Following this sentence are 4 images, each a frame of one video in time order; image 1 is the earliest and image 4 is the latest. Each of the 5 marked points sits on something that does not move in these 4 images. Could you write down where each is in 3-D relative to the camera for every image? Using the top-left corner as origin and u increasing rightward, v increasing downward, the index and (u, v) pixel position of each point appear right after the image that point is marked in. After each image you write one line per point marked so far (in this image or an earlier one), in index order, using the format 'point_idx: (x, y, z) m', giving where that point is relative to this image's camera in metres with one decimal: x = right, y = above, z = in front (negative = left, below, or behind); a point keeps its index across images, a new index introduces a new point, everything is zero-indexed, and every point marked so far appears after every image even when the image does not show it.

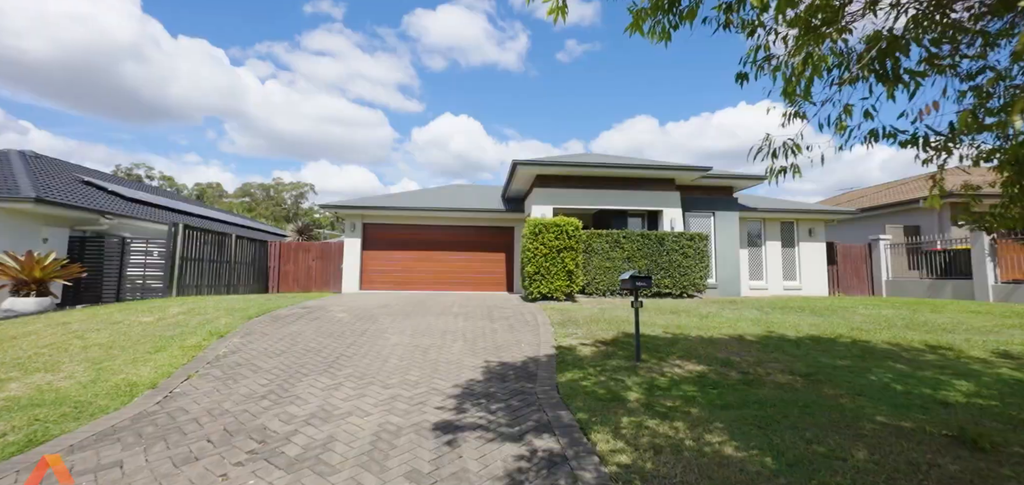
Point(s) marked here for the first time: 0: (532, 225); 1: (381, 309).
0: (+0.5, +0.5, +10.1) m
1: (-2.8, -1.4, +8.7) m
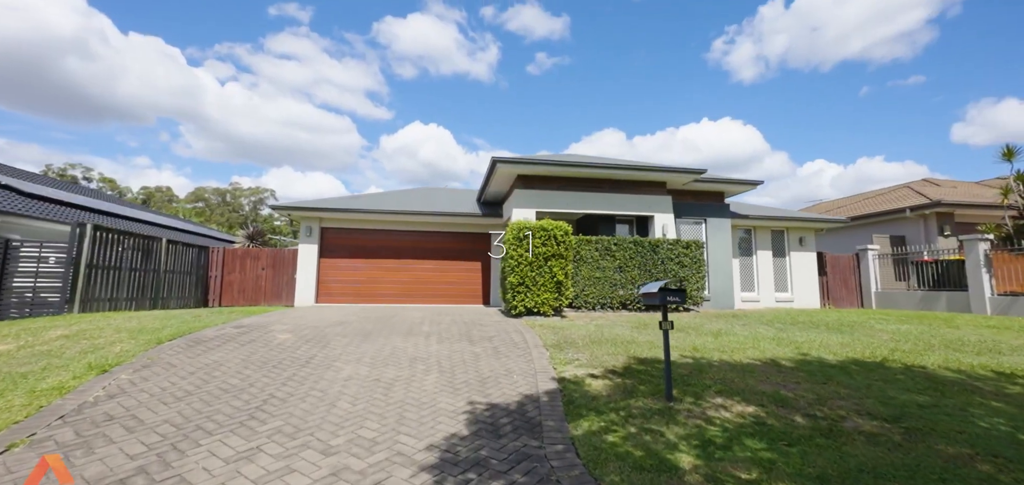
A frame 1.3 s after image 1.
0: (+0.1, +0.3, +8.9) m
1: (-3.2, -1.5, +7.3) m
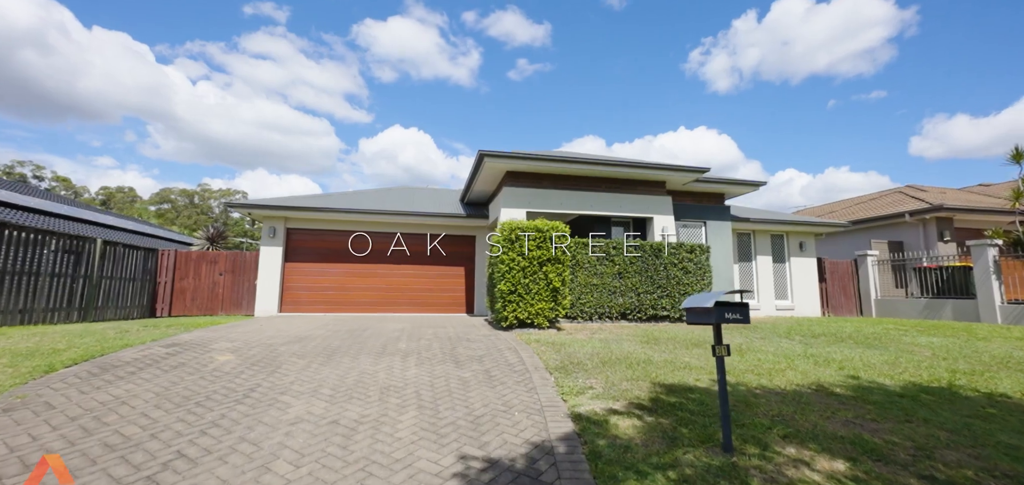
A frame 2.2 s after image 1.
0: (-0.1, +0.3, +7.9) m
1: (-3.3, -1.5, +6.1) m
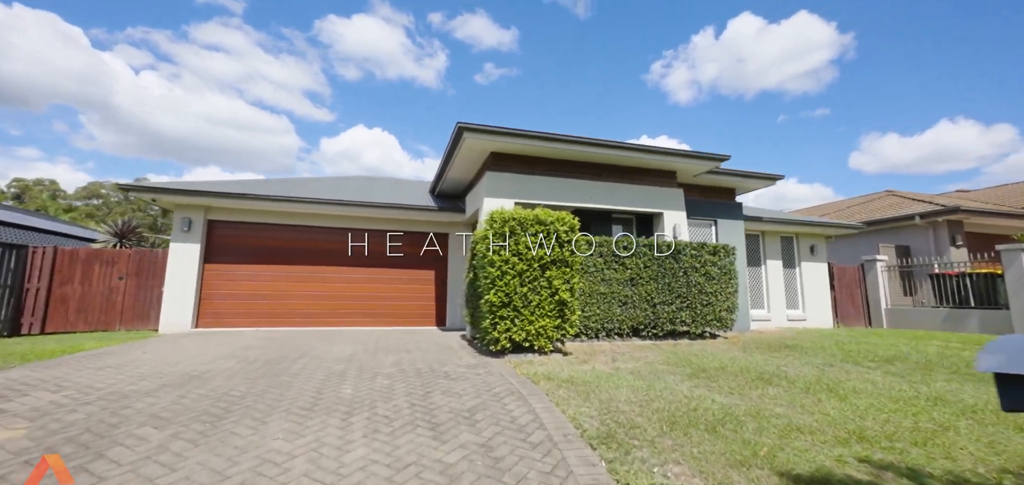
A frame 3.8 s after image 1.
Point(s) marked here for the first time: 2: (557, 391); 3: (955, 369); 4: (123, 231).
0: (-0.2, +0.3, +5.9) m
1: (-3.2, -1.4, +3.8) m
2: (+0.4, -1.5, +4.1) m
3: (+5.8, -1.7, +5.3) m
4: (-12.9, +0.4, +13.4) m
